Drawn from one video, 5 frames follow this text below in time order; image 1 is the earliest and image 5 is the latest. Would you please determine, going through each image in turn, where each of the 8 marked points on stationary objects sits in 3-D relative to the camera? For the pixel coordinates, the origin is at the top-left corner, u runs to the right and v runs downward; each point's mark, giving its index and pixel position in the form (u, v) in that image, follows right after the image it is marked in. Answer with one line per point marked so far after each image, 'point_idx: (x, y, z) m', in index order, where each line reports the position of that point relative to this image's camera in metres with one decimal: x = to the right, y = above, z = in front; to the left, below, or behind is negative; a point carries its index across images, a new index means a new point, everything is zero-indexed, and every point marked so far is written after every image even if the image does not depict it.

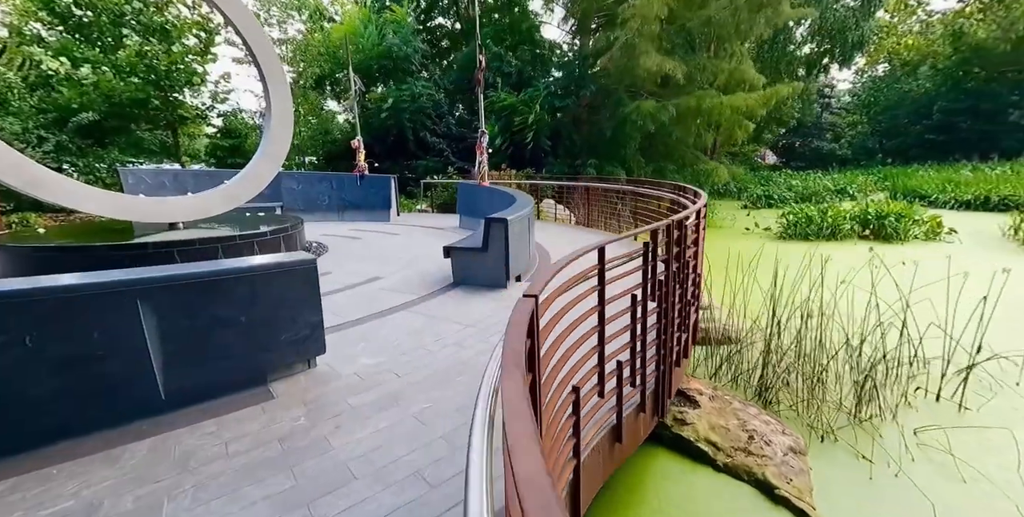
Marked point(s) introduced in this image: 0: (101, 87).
0: (-10.6, +4.4, +11.3) m
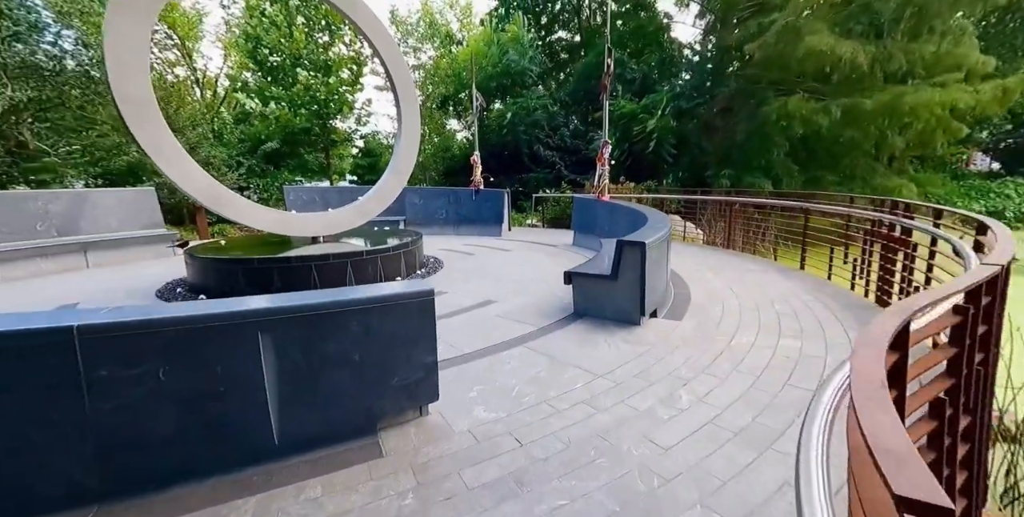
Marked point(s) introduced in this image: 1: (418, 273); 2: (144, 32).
0: (-7.2, +4.2, +13.1) m
1: (-1.4, -0.2, +5.9) m
2: (-3.7, +2.3, +4.6) m
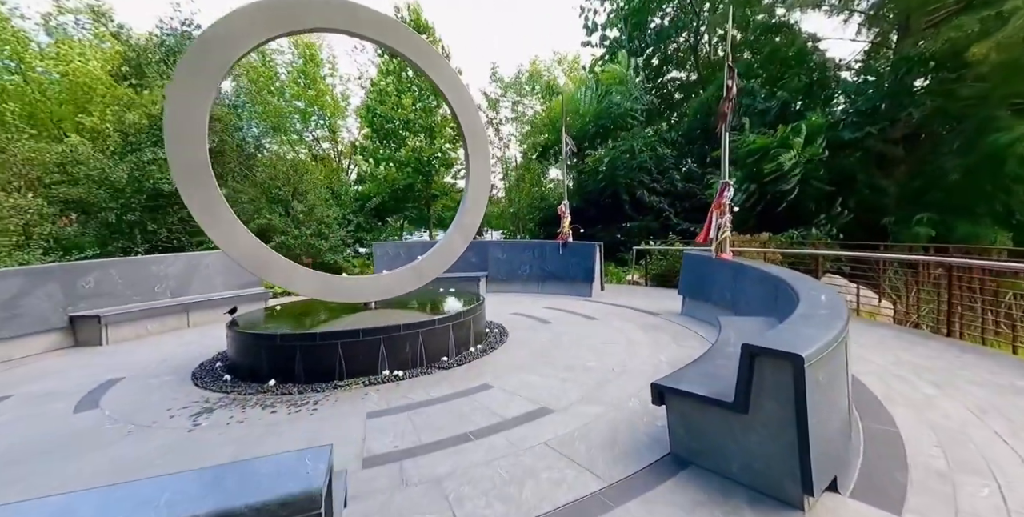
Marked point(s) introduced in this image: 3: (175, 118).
0: (-4.1, +2.5, +13.7) m
1: (-0.5, -1.0, +4.7) m
2: (-3.0, +1.6, +4.4) m
3: (-3.3, +1.4, +4.2) m
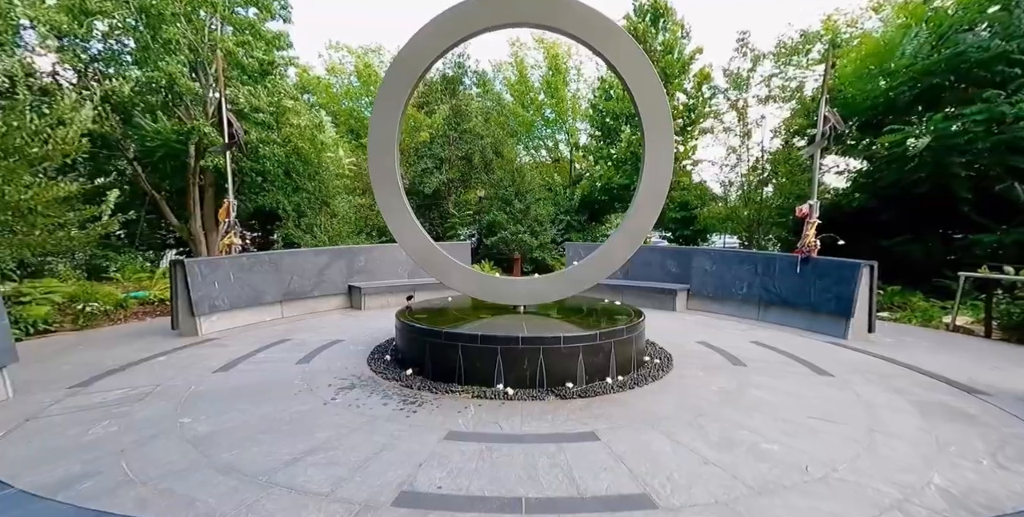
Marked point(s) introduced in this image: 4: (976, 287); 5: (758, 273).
0: (+2.9, +2.5, +13.2) m
1: (+0.9, -1.1, +3.9) m
2: (-1.3, +1.7, +4.9) m
3: (-1.6, +1.5, +4.9) m
4: (+7.3, -0.5, +6.8) m
5: (+3.6, -0.2, +6.2) m
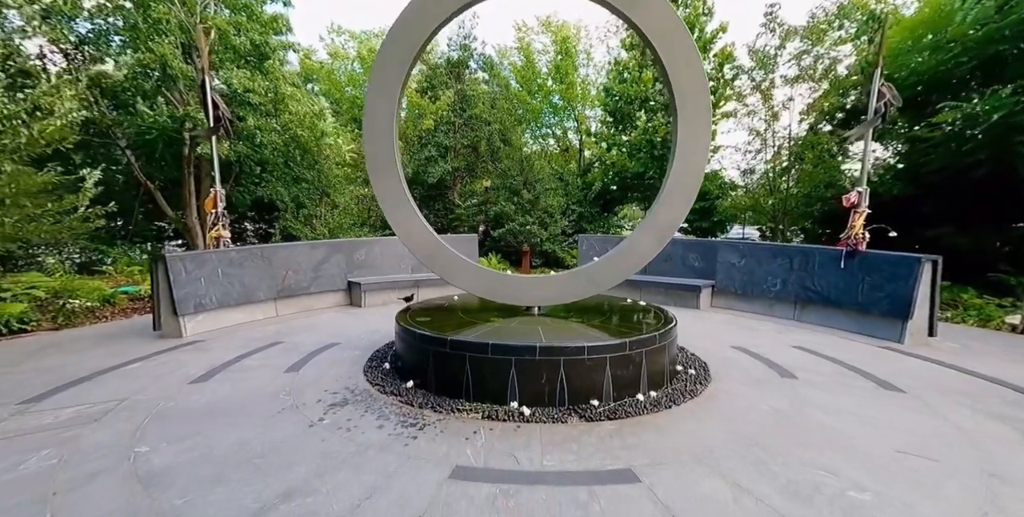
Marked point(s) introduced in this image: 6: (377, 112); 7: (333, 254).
0: (+3.1, +2.7, +12.6) m
1: (+1.0, -1.1, +3.3) m
2: (-1.2, +1.7, +4.3) m
3: (-1.4, +1.5, +4.3) m
4: (+7.5, -0.4, +6.2) m
5: (+3.7, -0.1, +5.6) m
6: (-1.4, +1.5, +4.3) m
7: (-3.3, +0.1, +8.0) m
